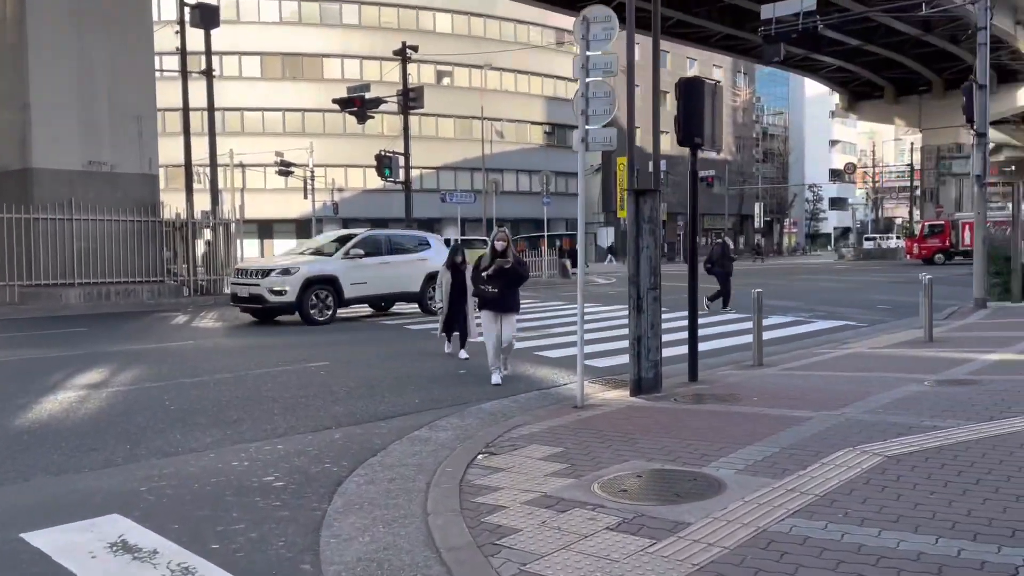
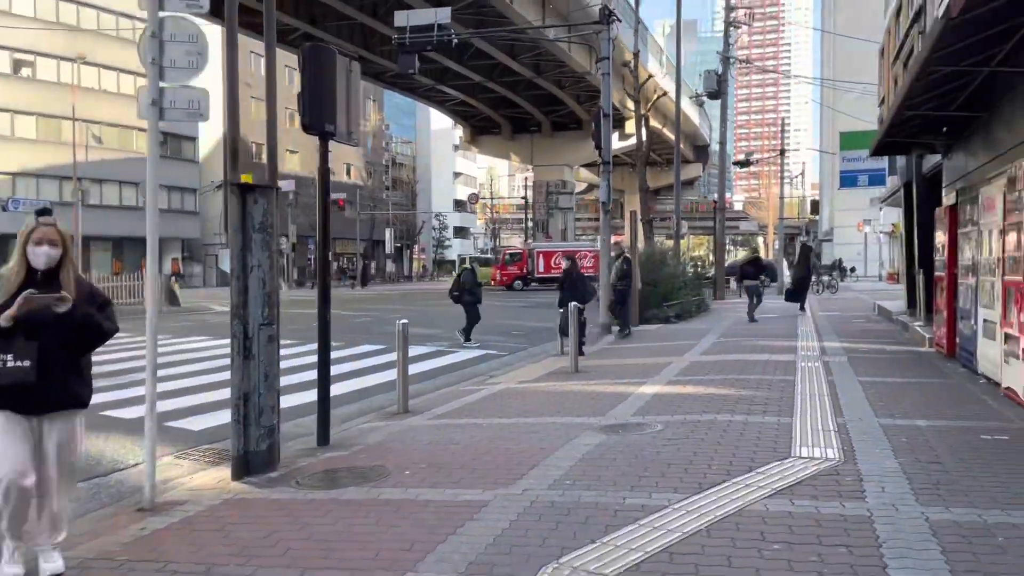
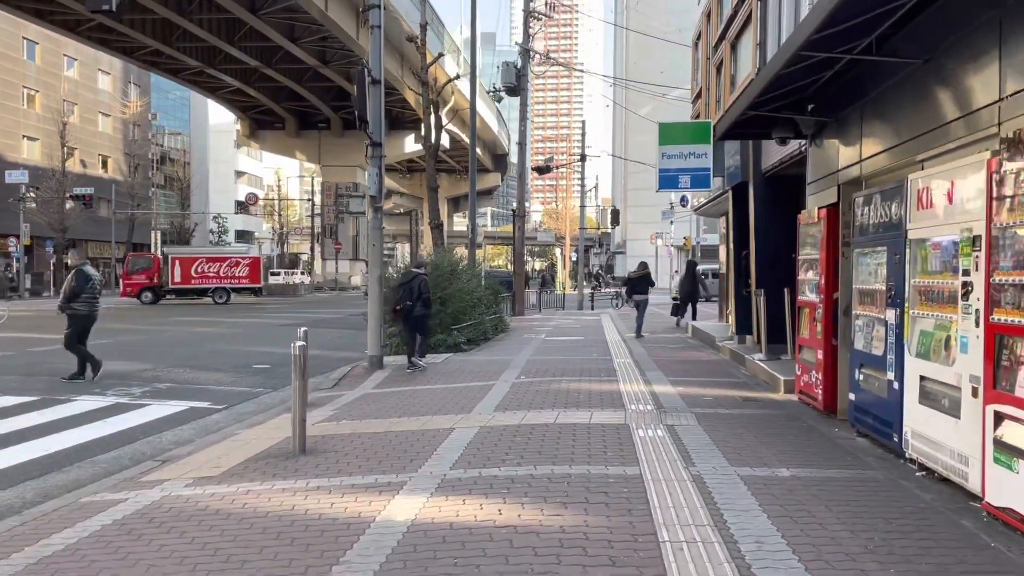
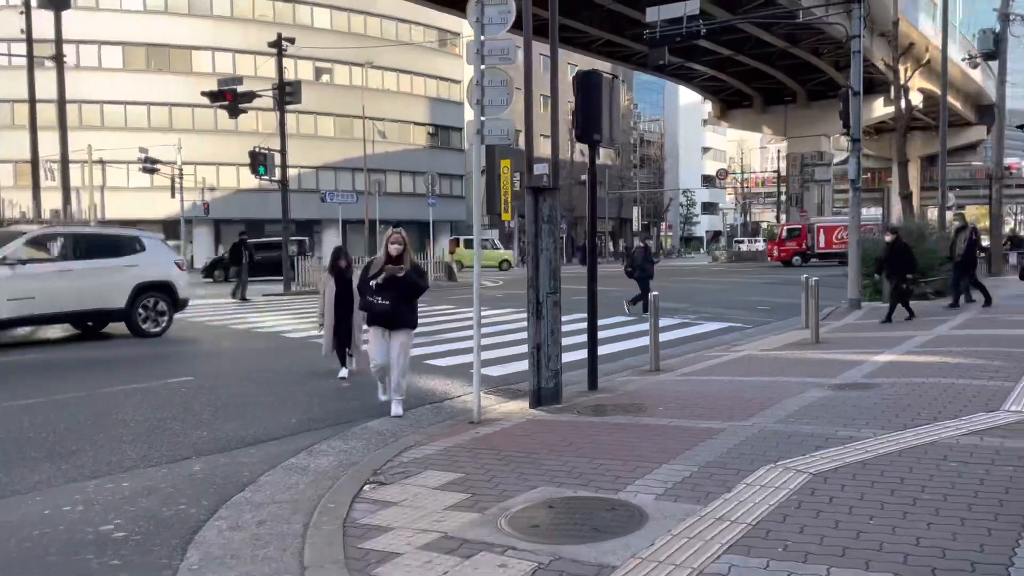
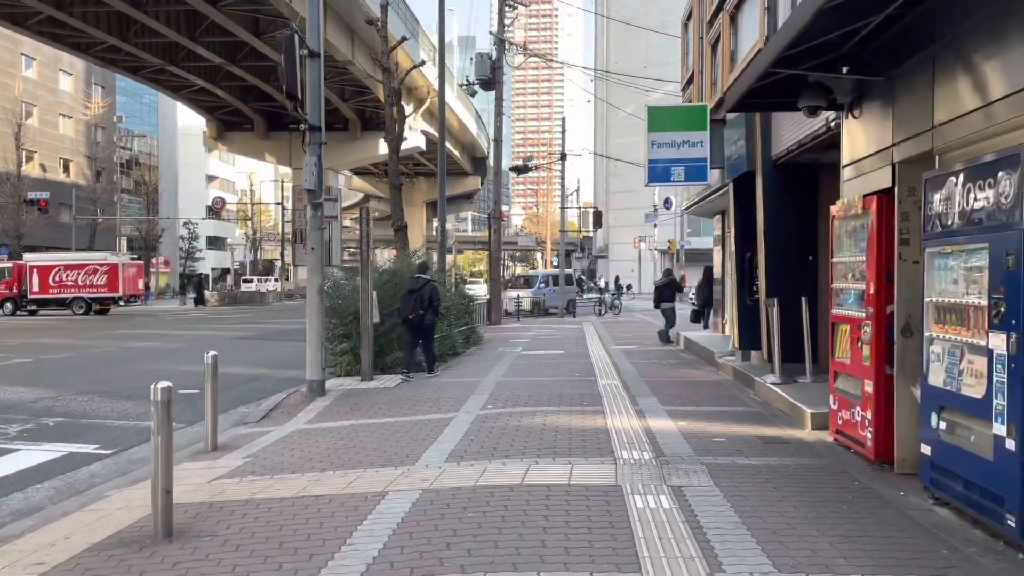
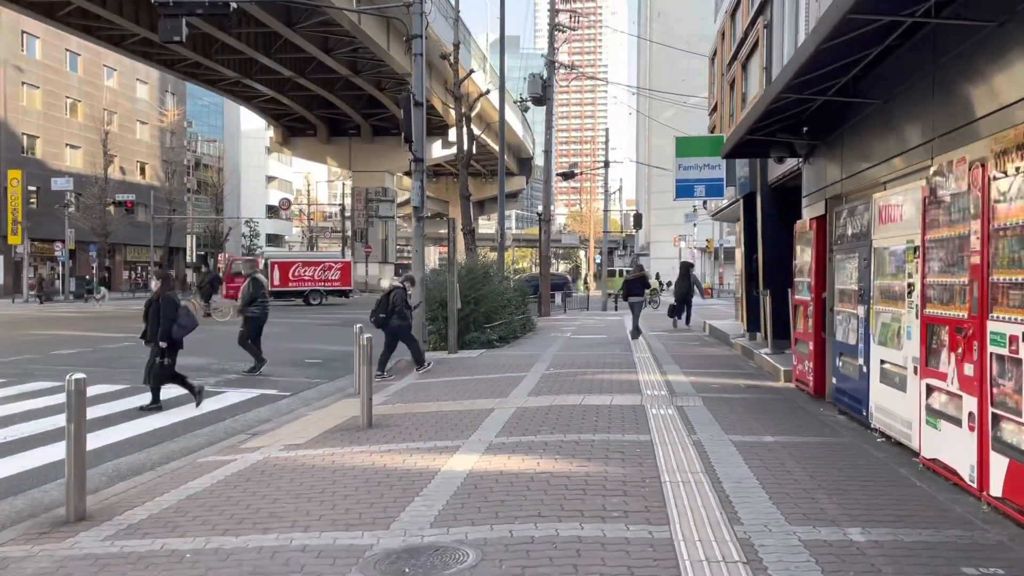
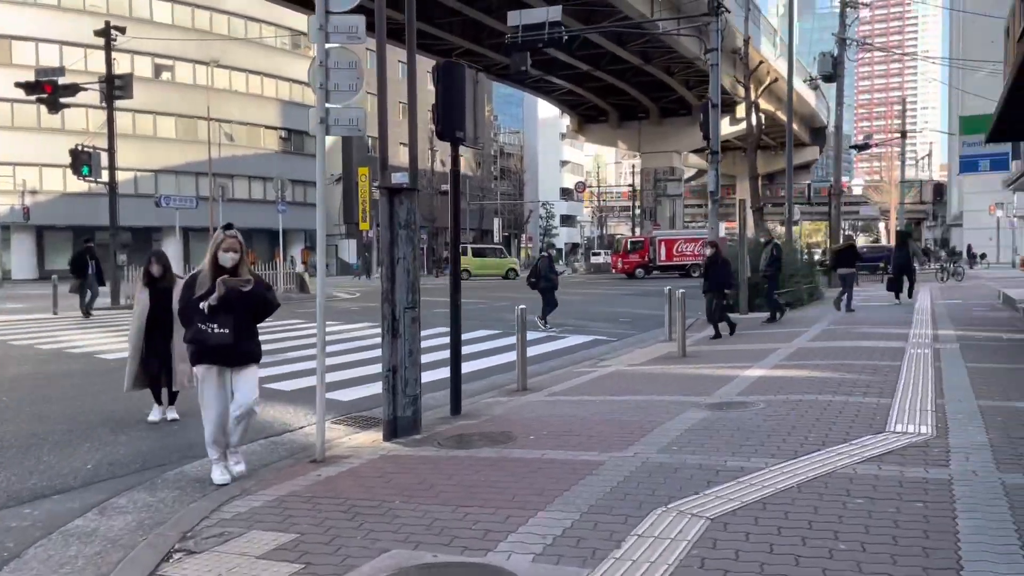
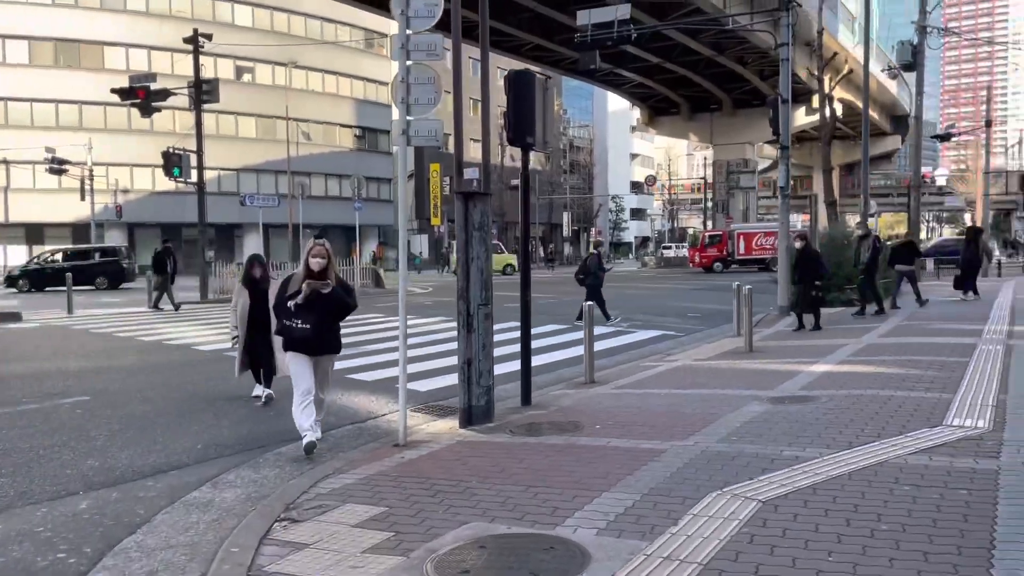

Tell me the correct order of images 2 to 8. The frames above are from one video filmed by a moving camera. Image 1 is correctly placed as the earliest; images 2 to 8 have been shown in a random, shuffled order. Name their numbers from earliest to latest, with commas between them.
4, 8, 7, 2, 6, 3, 5
